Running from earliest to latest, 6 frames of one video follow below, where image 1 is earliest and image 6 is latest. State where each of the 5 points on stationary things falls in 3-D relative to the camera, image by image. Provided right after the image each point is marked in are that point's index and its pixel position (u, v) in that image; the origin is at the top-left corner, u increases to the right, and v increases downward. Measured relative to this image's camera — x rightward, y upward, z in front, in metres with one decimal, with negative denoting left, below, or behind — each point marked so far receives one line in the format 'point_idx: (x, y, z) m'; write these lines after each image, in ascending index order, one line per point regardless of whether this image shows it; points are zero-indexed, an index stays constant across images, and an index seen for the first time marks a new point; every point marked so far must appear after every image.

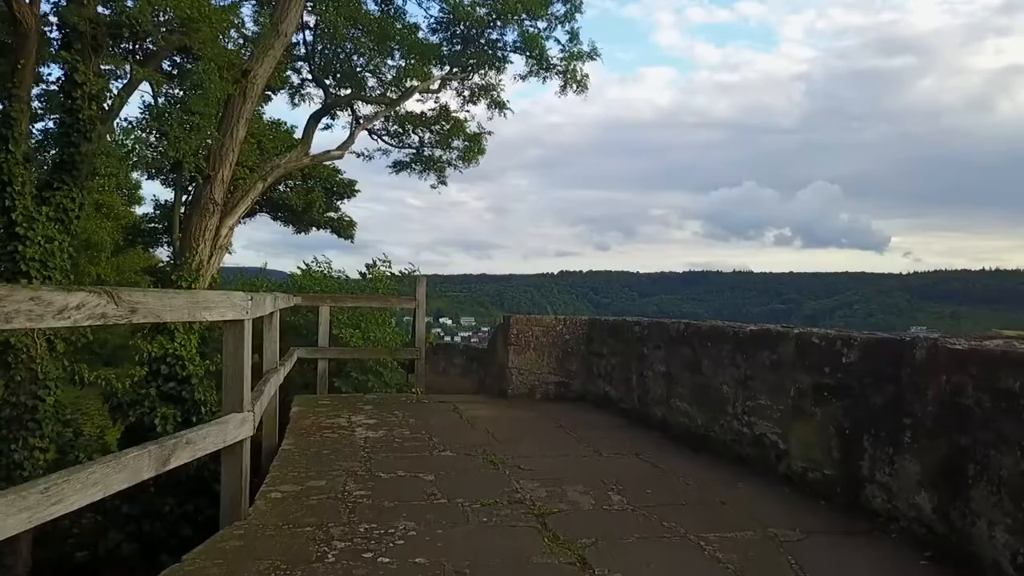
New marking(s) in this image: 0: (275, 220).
0: (-3.1, +0.9, +10.0) m
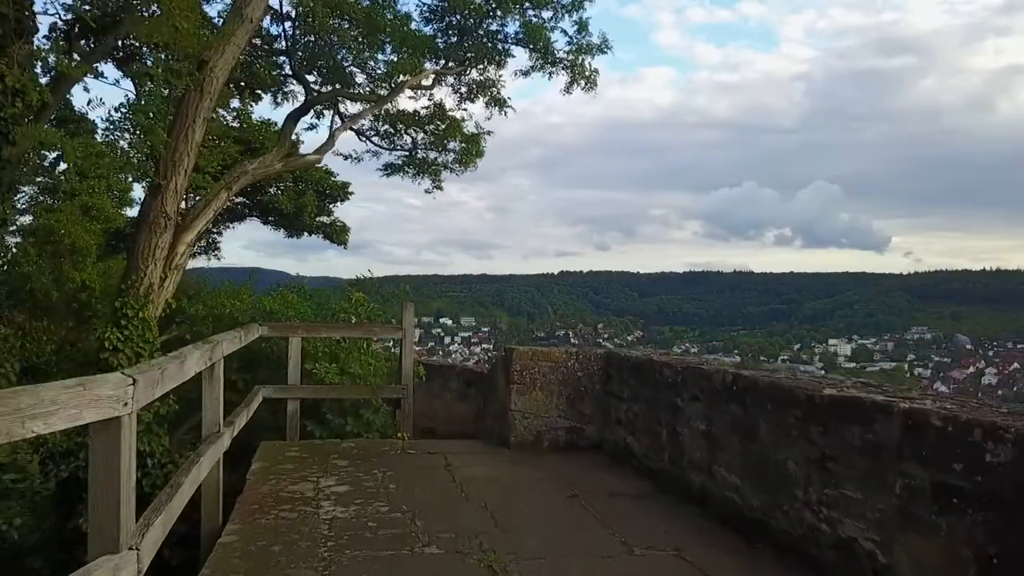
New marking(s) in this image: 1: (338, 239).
0: (-3.1, +0.8, +9.6) m
1: (-2.2, +0.6, +9.7) m
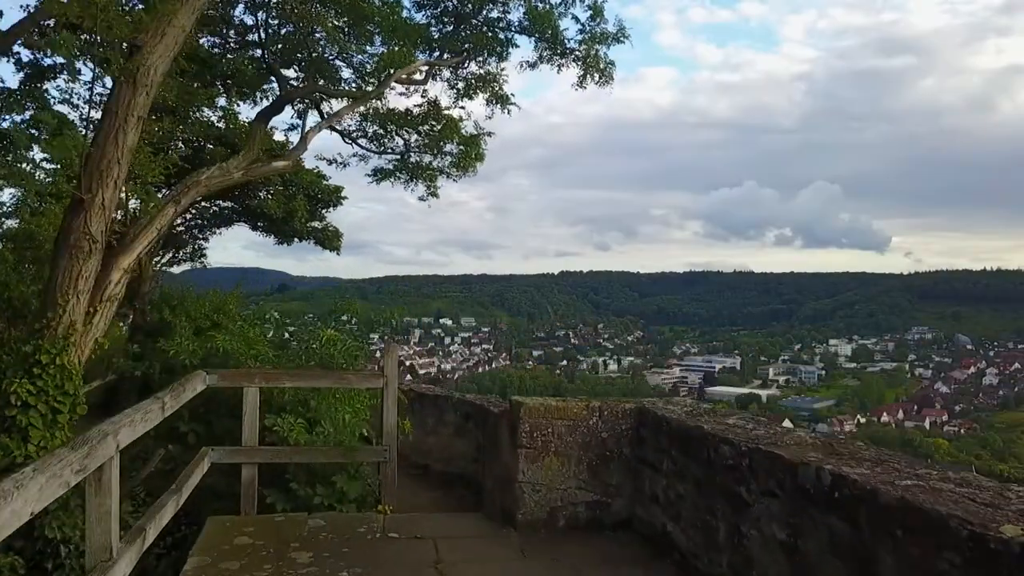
0: (-3.1, +0.7, +9.1) m
1: (-2.2, +0.5, +9.2) m
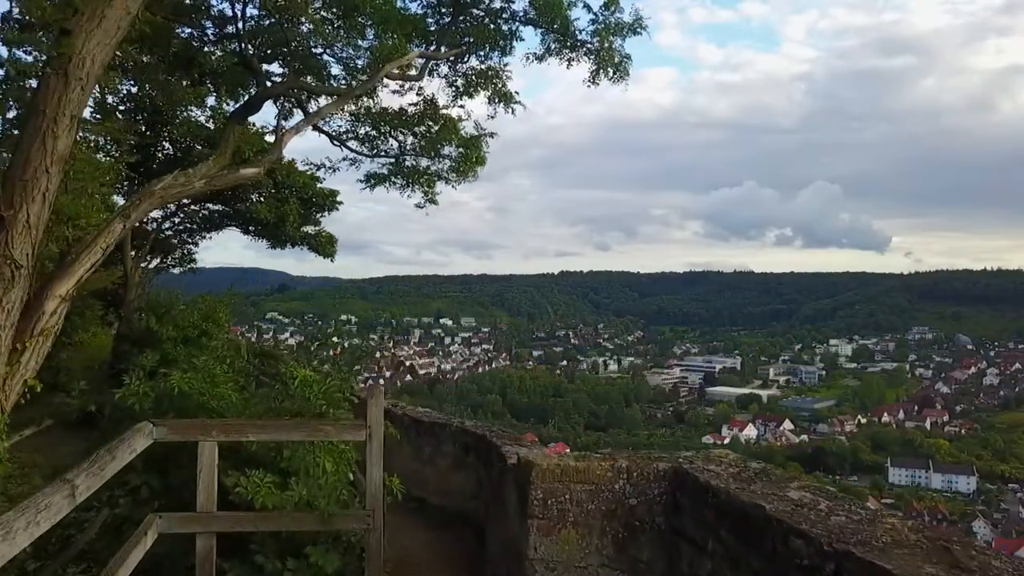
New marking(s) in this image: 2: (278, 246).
0: (-3.1, +0.6, +8.8) m
1: (-2.2, +0.4, +8.8) m
2: (-2.7, +0.5, +8.8) m
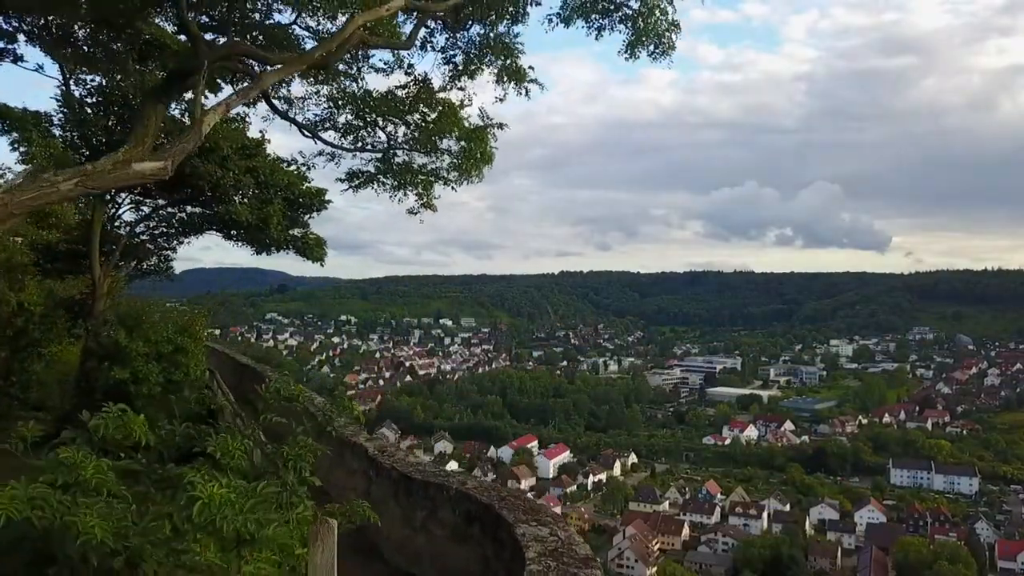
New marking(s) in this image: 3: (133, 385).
0: (-3.0, +0.5, +8.1) m
1: (-2.1, +0.3, +8.1) m
2: (-2.7, +0.4, +8.1) m
3: (-3.4, -0.9, +6.7) m
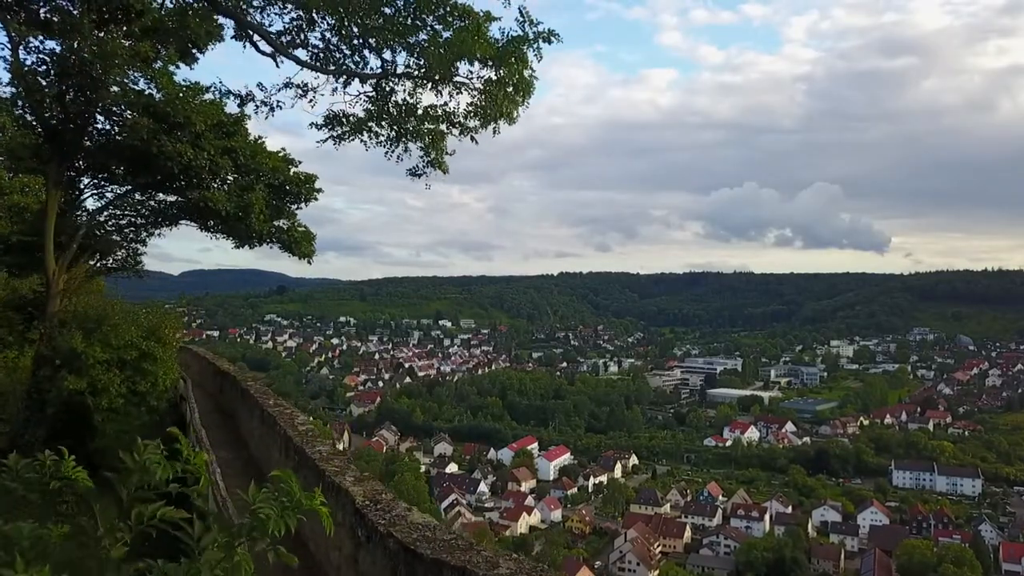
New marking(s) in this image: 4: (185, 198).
0: (-2.9, +0.5, +7.1) m
1: (-2.0, +0.4, +7.2) m
2: (-2.5, +0.4, +7.2) m
3: (-3.2, -0.8, +5.8) m
4: (-3.0, +0.8, +6.8) m
